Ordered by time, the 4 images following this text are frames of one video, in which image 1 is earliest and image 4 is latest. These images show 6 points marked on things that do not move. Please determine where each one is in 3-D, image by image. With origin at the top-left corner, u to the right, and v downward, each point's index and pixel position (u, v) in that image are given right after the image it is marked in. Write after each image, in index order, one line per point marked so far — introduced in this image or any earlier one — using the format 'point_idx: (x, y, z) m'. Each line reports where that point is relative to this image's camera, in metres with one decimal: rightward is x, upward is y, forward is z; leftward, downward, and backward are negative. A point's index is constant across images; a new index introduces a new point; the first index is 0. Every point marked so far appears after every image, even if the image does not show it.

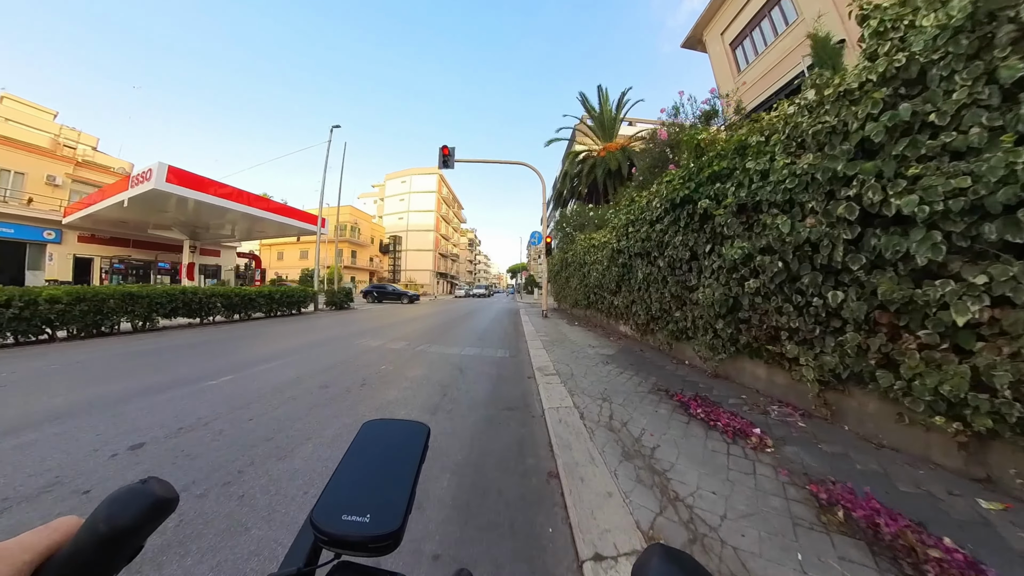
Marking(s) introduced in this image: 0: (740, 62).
0: (+12.2, +12.1, +18.4) m
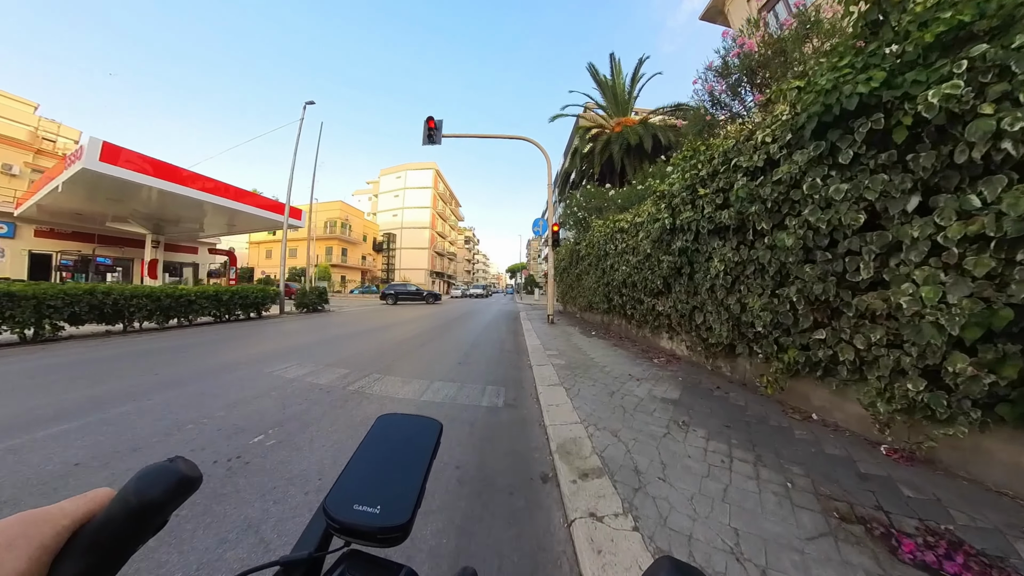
0: (+12.2, +12.1, +16.3) m
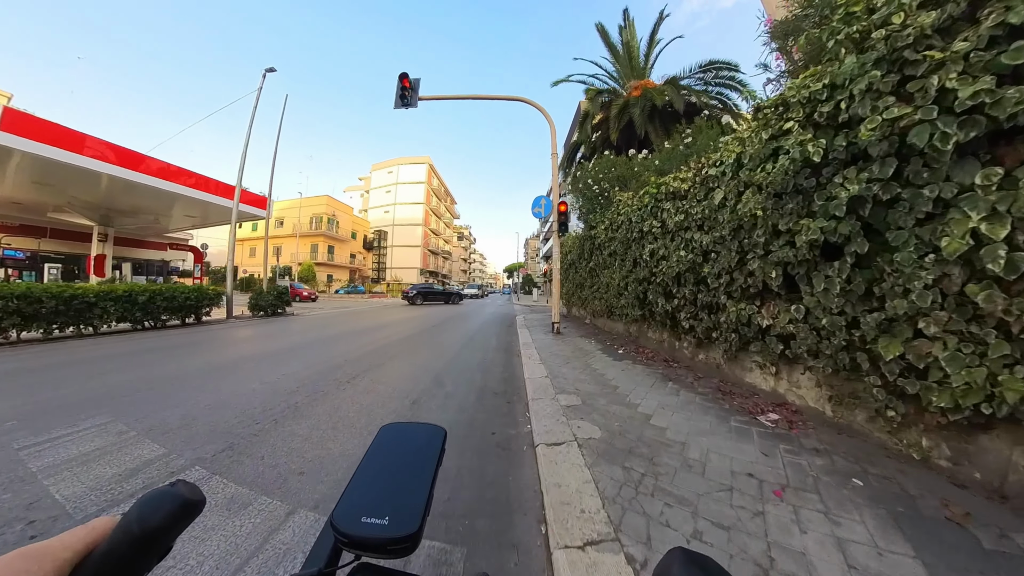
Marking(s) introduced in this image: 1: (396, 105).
0: (+12.0, +12.1, +14.5) m
1: (-2.5, +4.1, +7.6) m
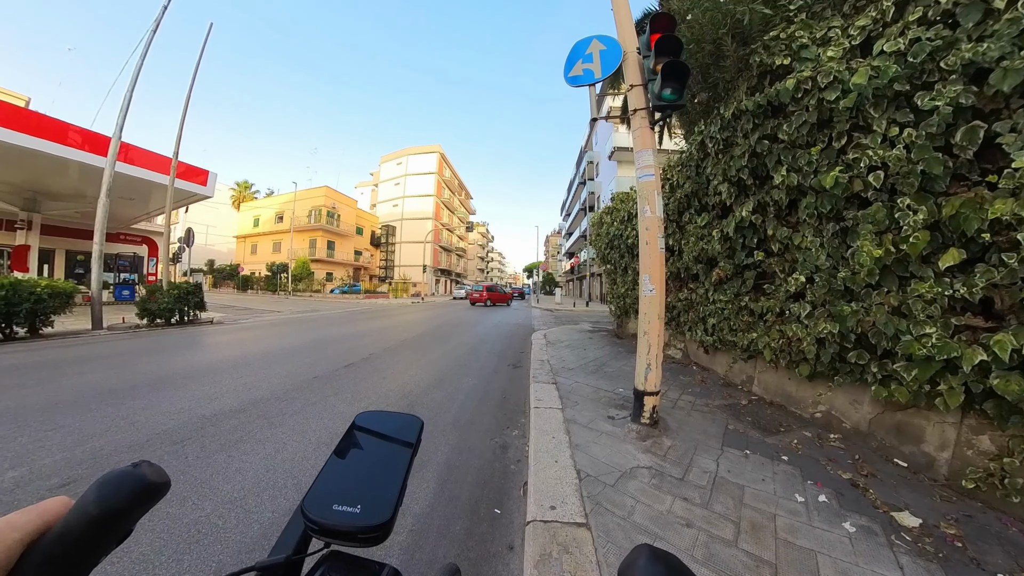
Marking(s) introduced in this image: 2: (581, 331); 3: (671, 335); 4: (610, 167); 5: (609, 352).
0: (+12.6, +12.1, +10.8) m
1: (-2.3, +4.1, +4.7) m
2: (+1.7, -1.0, +8.3) m
3: (+2.2, -0.6, +4.7) m
4: (+5.5, +6.6, +19.0) m
5: (+1.5, -0.9, +5.3) m
